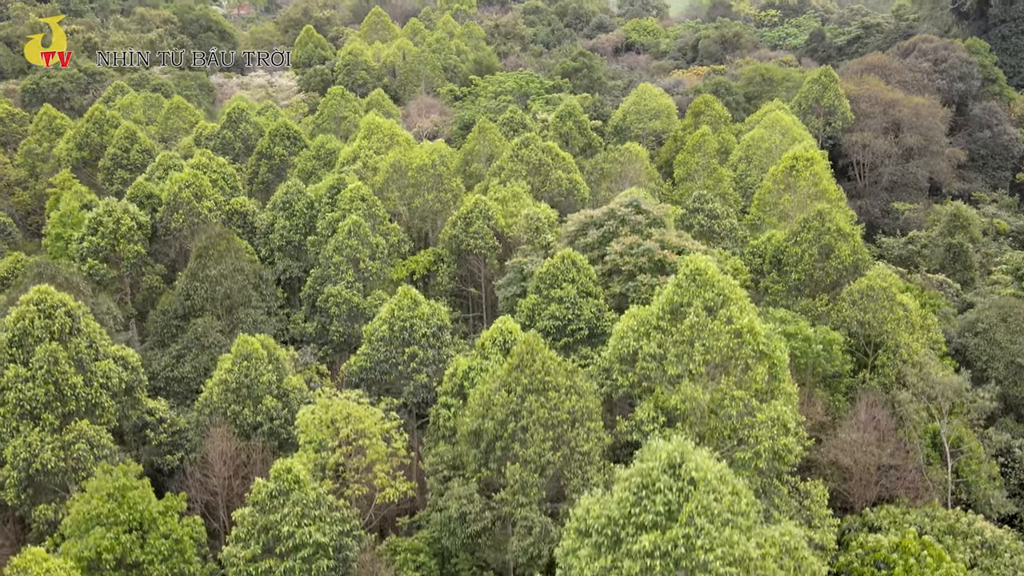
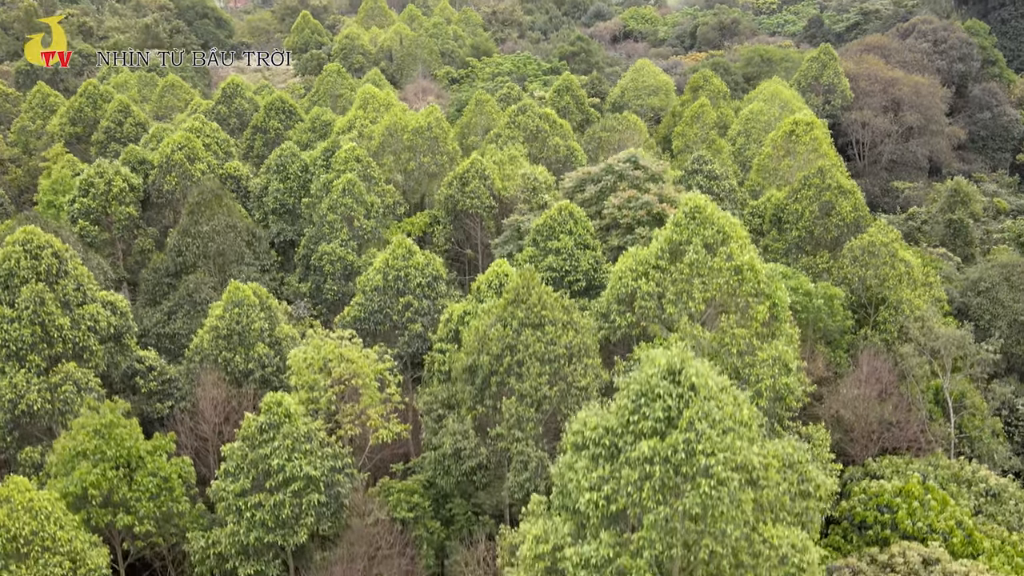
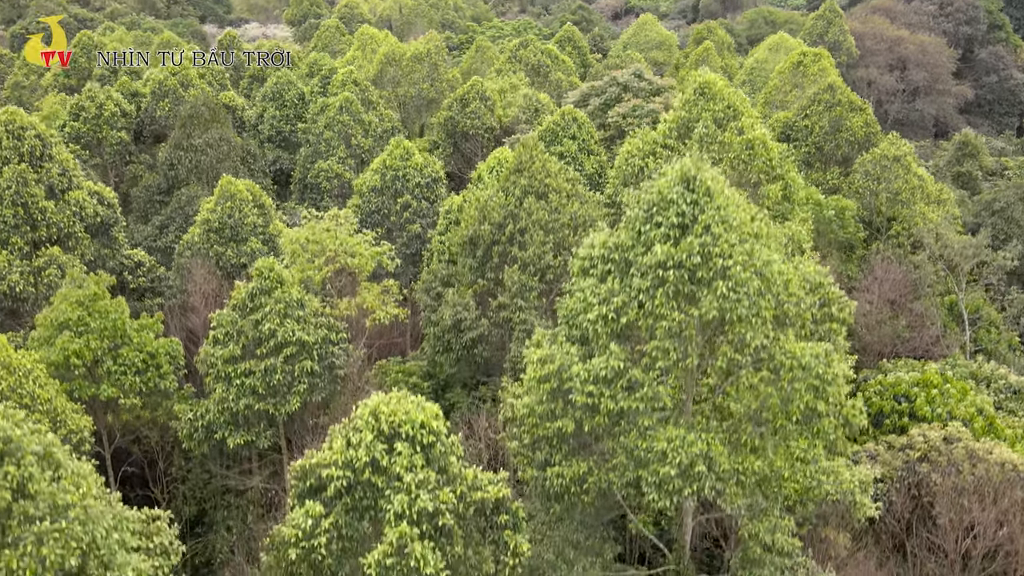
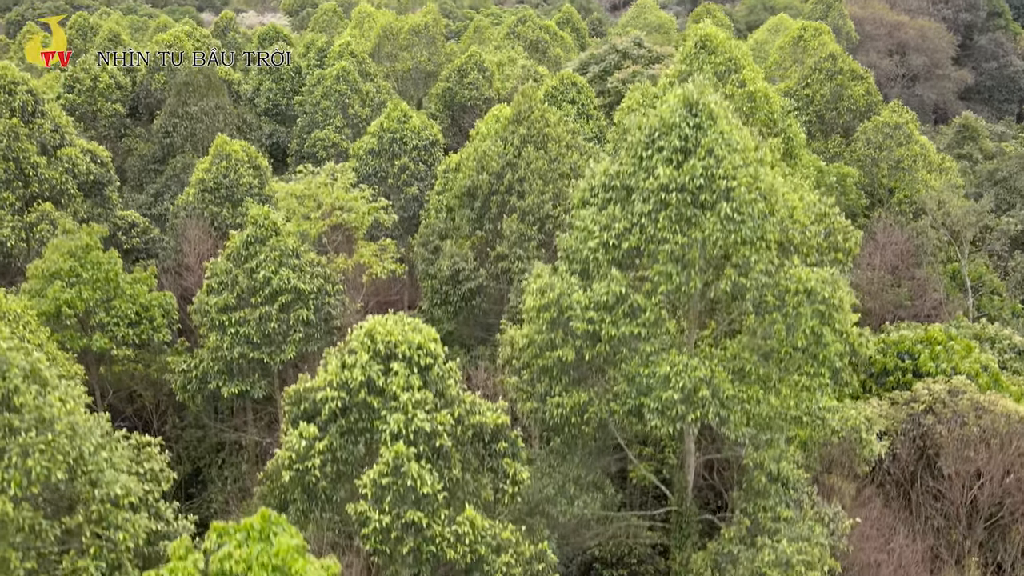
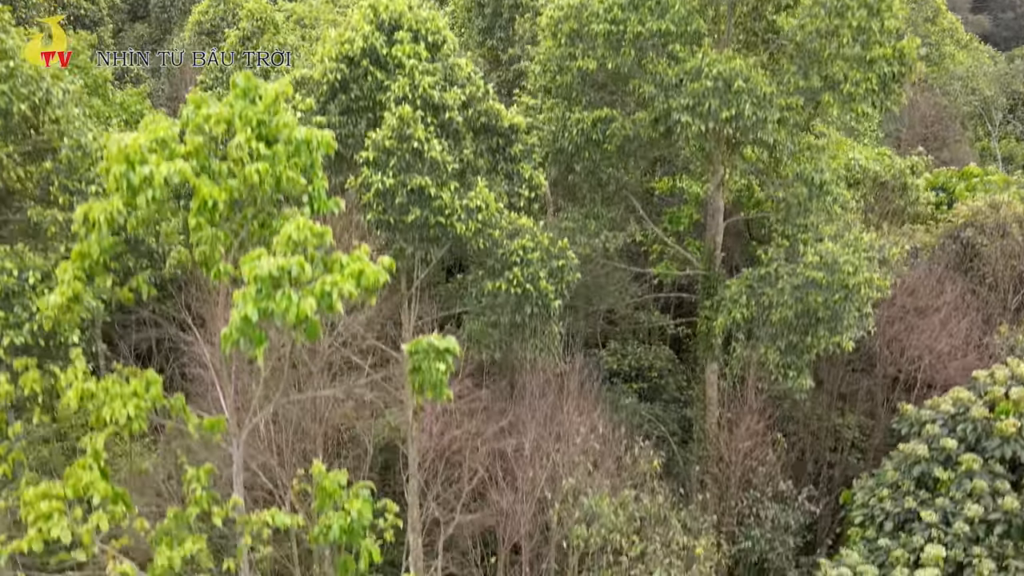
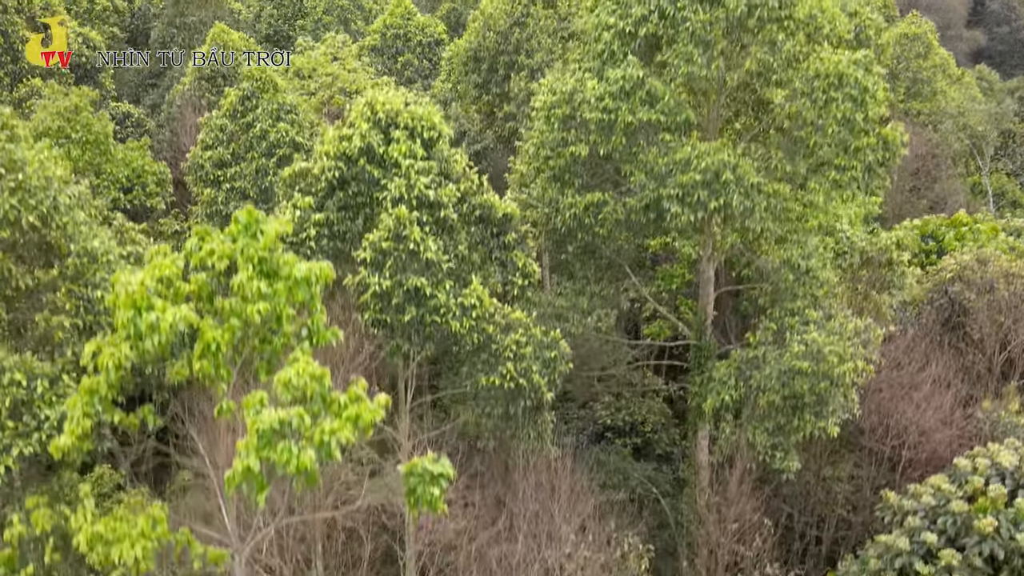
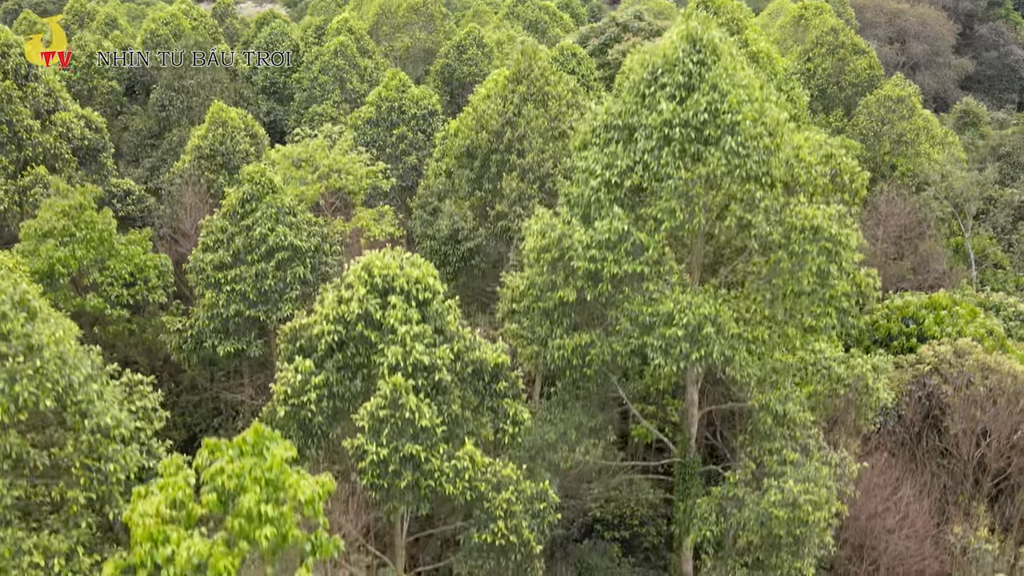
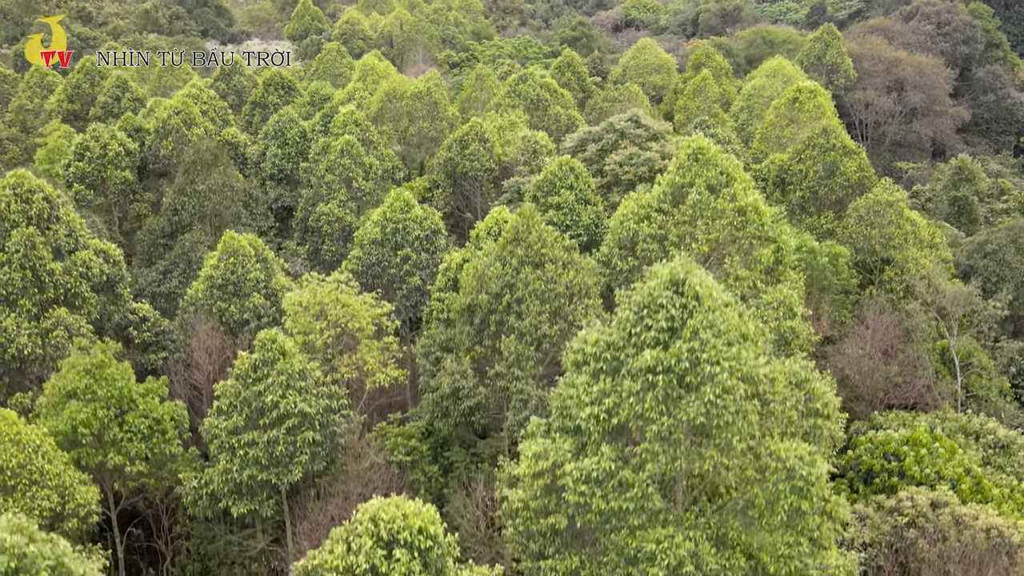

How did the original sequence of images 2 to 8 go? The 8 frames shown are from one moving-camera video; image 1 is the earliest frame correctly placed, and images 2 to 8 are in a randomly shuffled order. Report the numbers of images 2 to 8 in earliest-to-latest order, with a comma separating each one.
2, 8, 3, 4, 7, 6, 5
